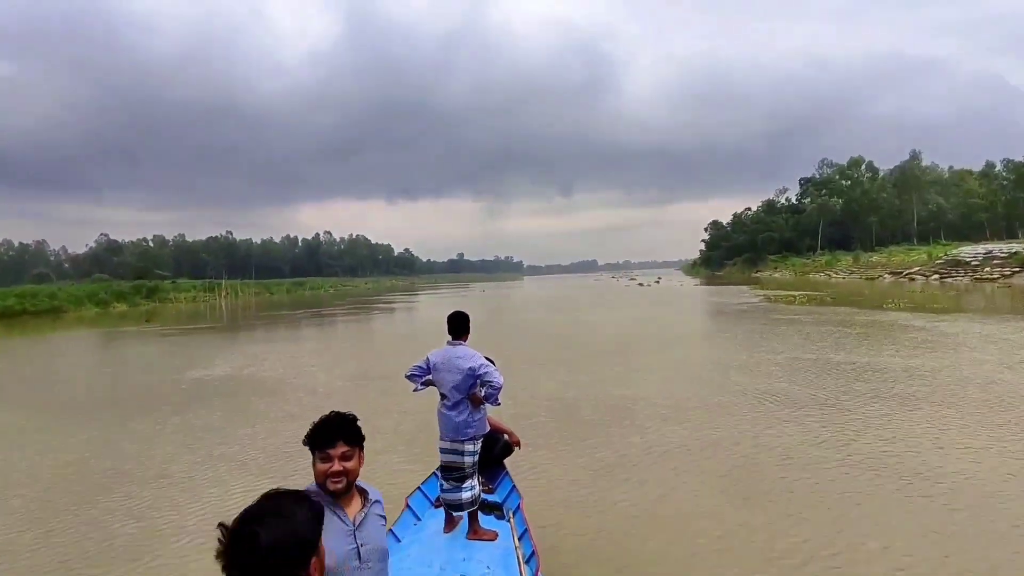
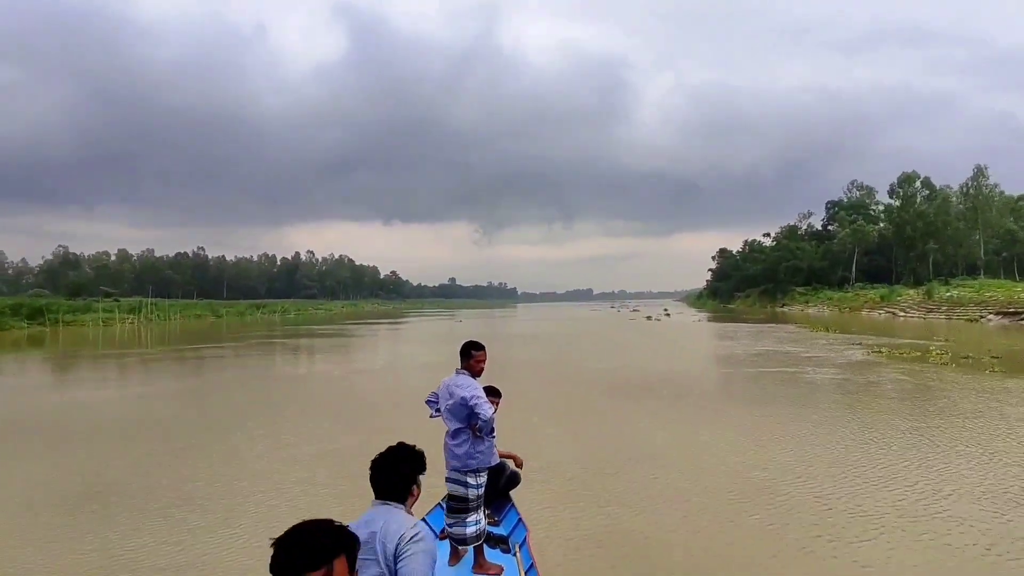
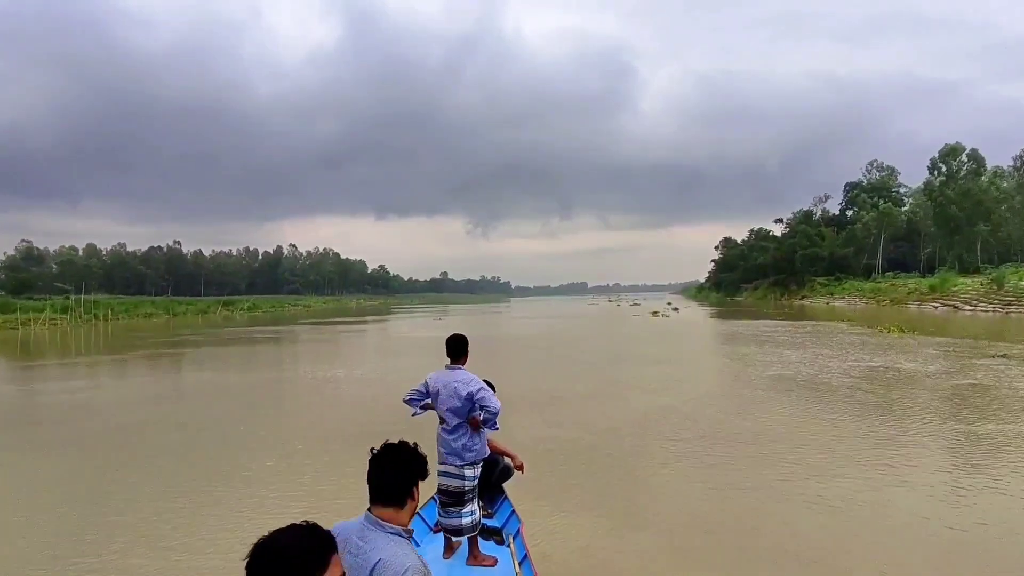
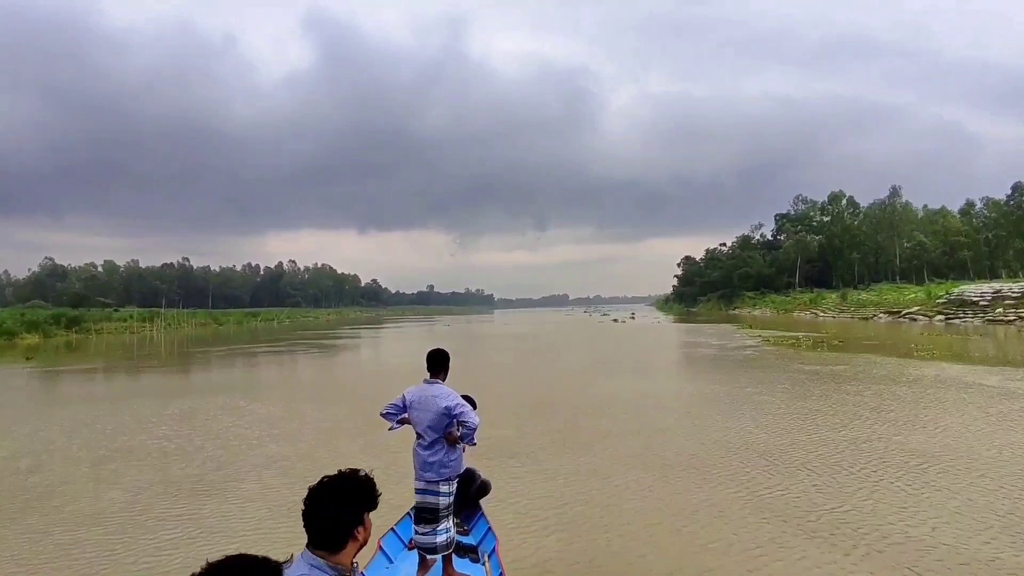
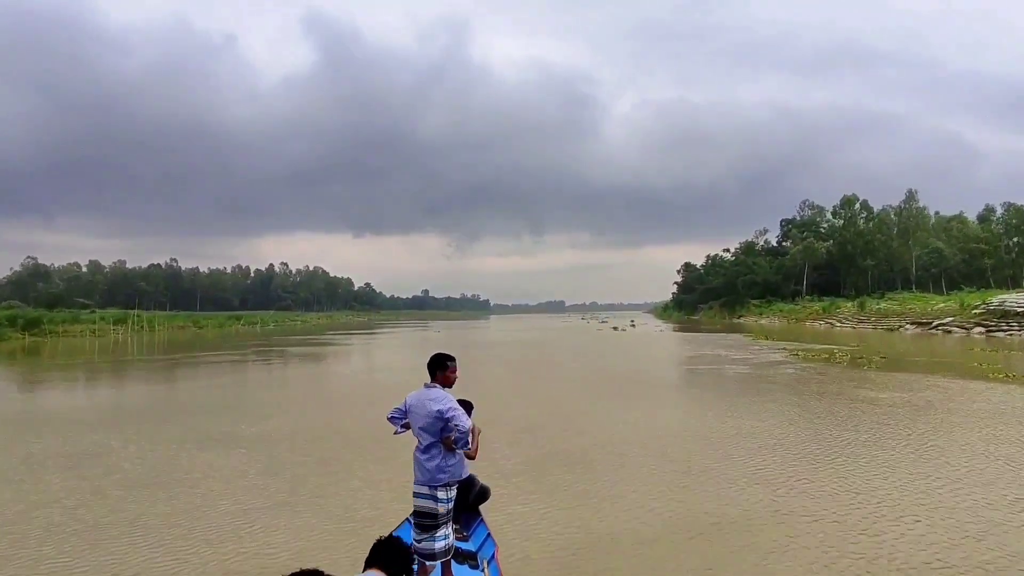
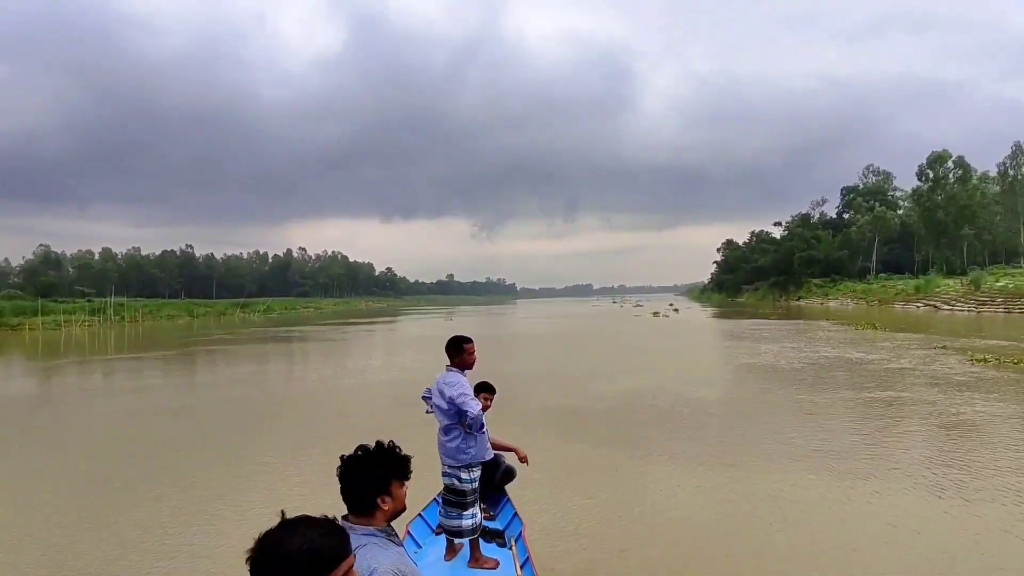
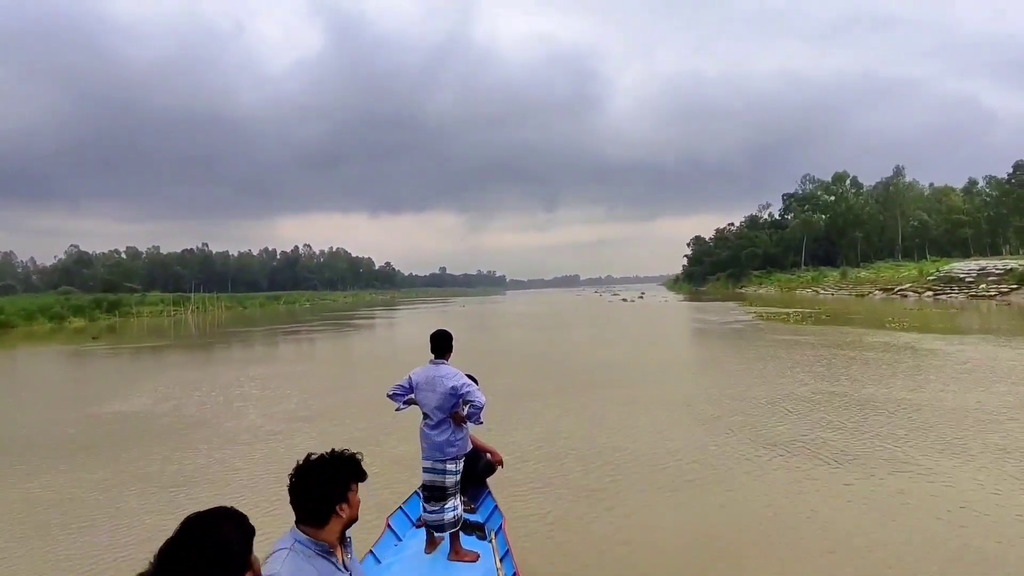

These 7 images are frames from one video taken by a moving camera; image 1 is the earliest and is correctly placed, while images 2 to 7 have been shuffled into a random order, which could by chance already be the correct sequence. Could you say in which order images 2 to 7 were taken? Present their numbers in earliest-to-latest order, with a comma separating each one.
7, 4, 5, 2, 6, 3
